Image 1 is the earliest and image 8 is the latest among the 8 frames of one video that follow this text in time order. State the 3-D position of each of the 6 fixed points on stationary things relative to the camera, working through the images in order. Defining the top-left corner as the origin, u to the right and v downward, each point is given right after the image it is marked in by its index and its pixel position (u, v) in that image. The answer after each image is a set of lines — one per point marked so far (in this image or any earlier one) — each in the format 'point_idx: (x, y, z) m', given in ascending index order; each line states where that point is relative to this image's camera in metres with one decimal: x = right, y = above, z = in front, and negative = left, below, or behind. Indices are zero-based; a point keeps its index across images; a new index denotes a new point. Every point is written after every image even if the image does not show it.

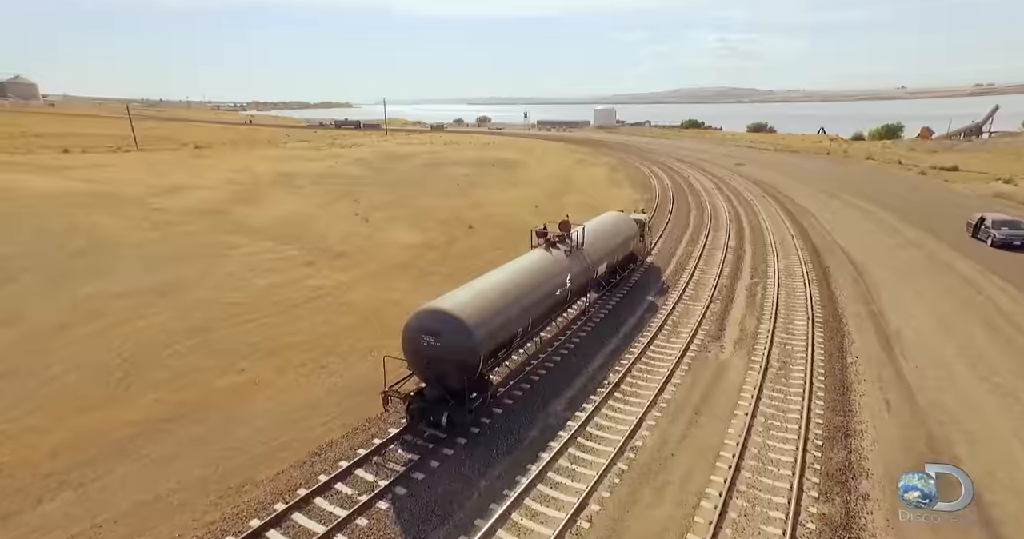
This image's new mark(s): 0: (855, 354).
0: (+11.9, -3.0, +19.3) m
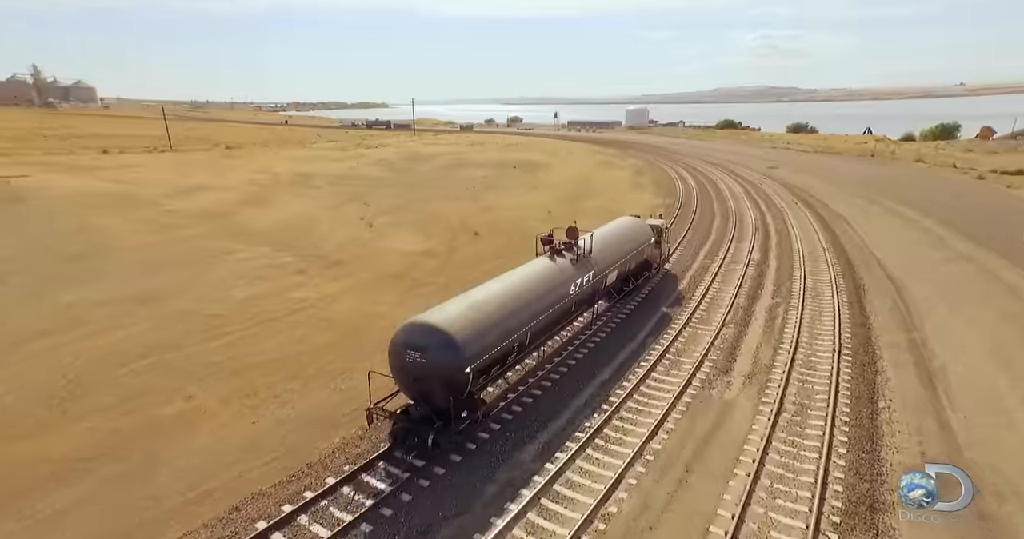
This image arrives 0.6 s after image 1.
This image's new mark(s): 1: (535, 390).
0: (+11.2, -3.8, +16.5) m
1: (+0.6, -3.7, +17.3) m
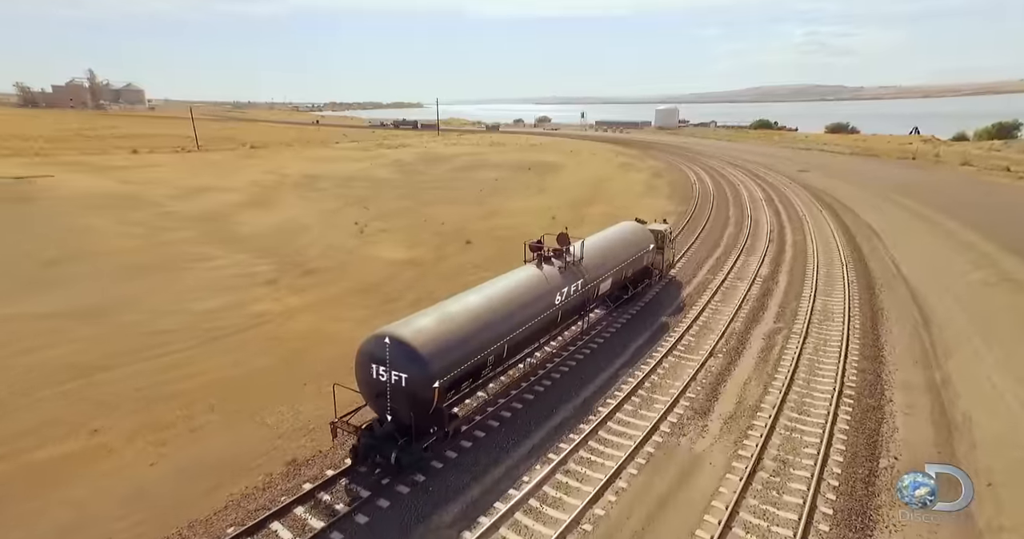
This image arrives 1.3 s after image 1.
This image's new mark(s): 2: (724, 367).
0: (+9.6, -4.6, +13.9) m
1: (-0.9, -4.4, +15.3) m
2: (+7.0, -3.2, +18.4) m
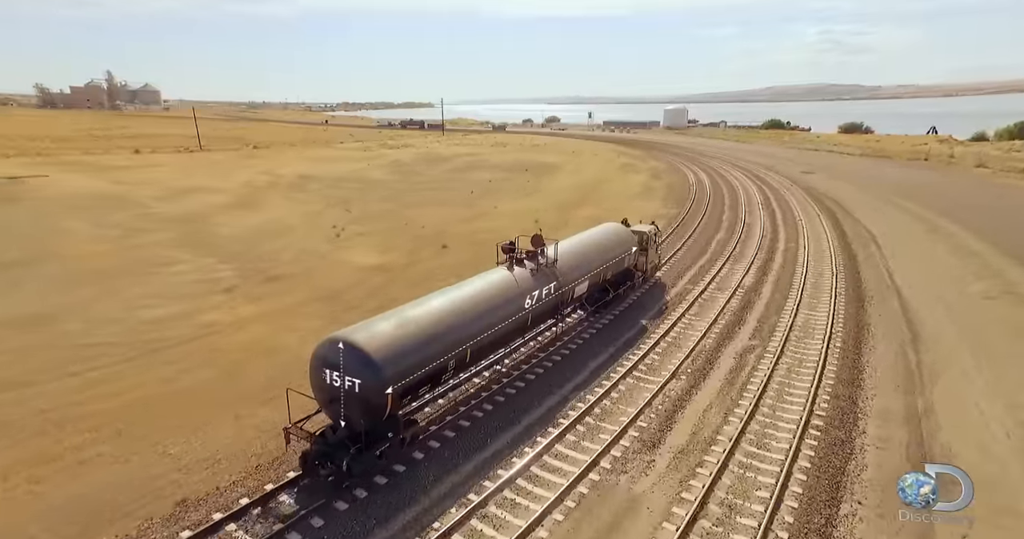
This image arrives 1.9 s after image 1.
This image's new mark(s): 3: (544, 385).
0: (+7.7, -5.1, +12.4) m
1: (-2.7, -4.8, +13.9) m
2: (+5.3, -3.7, +16.9) m
3: (+1.0, -3.7, +17.6) m
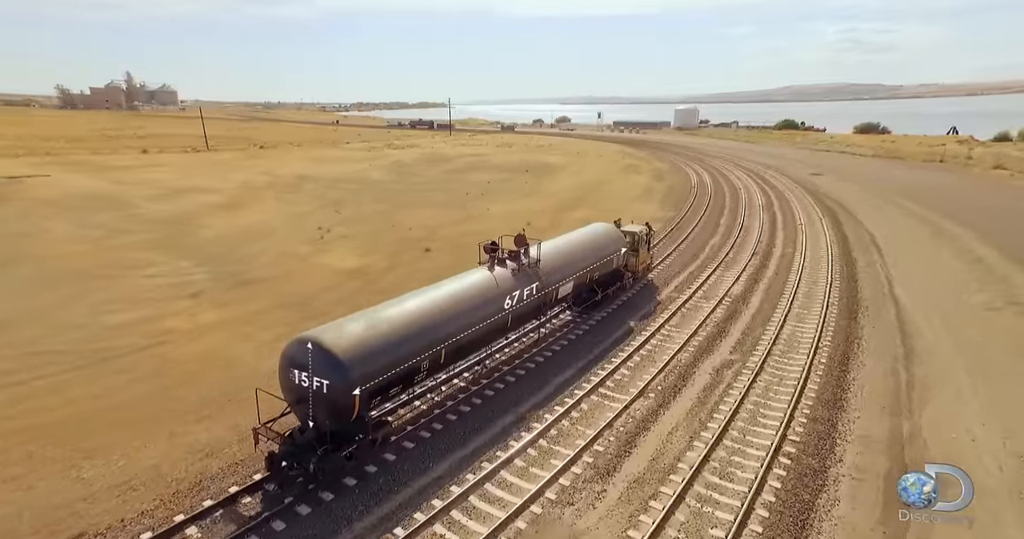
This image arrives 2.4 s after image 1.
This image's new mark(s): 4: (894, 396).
0: (+6.3, -5.4, +11.2) m
1: (-4.1, -5.1, +13.0) m
2: (+4.0, -4.0, +15.8) m
3: (-0.3, -3.9, +16.6) m
4: (+11.6, -3.8, +16.9) m
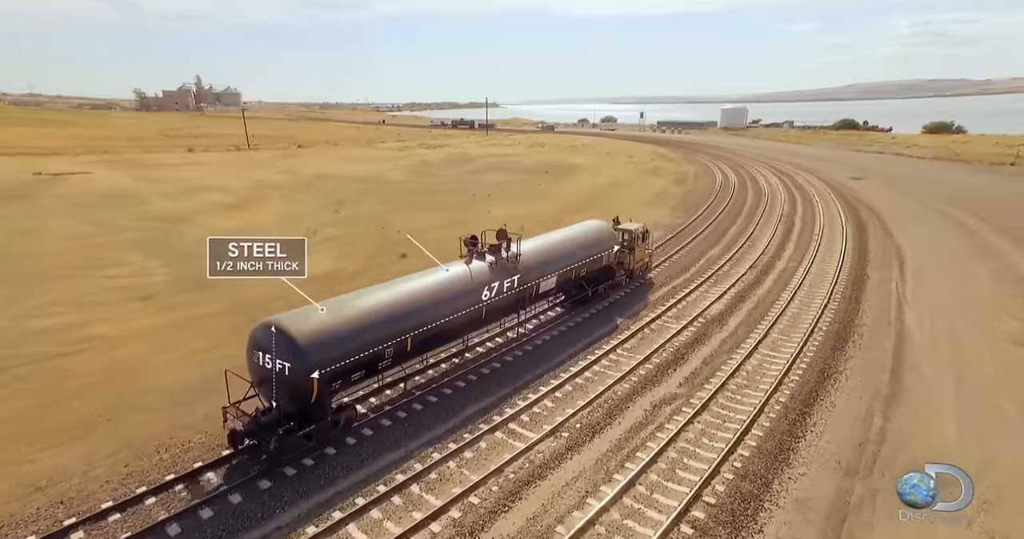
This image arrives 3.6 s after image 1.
0: (+3.1, -6.0, +9.0) m
1: (-7.1, -5.5, +11.6) m
2: (+1.2, -4.5, +13.8) m
3: (-3.0, -4.4, +14.9) m
4: (+8.9, -4.5, +14.2) m
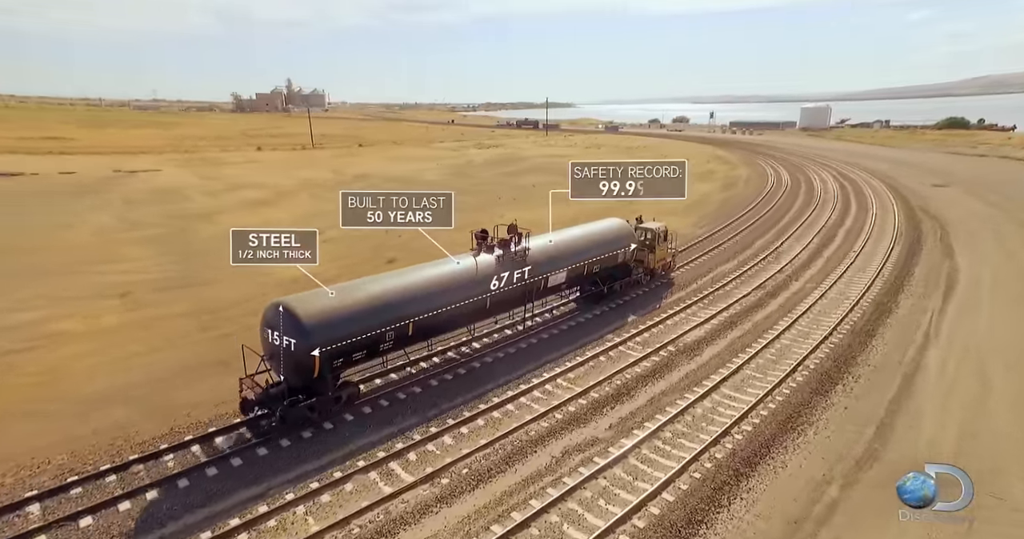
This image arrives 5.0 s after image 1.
0: (-0.6, -6.6, +7.1) m
1: (-10.4, -5.7, +11.0) m
2: (-1.8, -5.1, +12.1) m
3: (-5.8, -4.8, +13.7) m
4: (+5.9, -5.3, +11.6) m
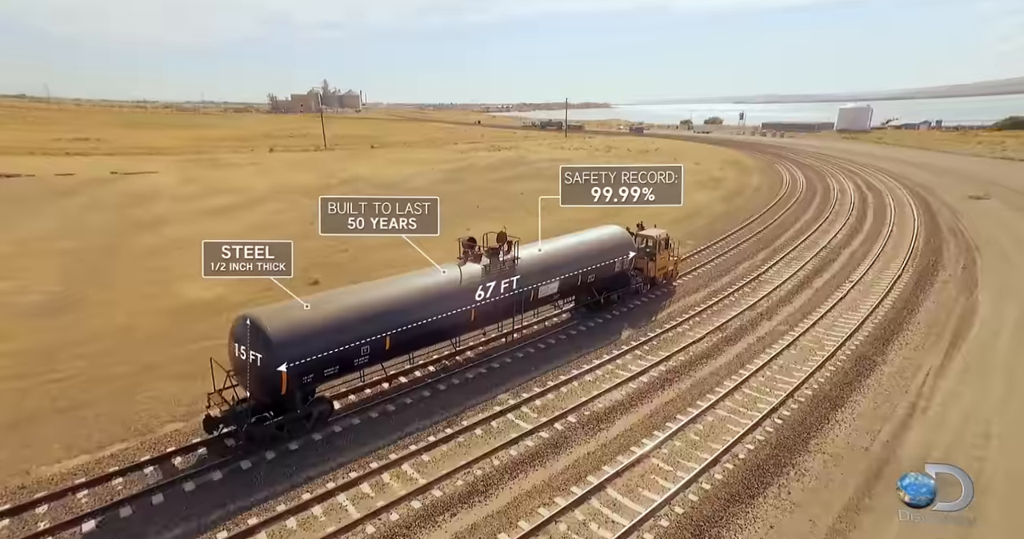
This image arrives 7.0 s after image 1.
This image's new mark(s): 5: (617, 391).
0: (-5.3, -7.9, +3.4) m
1: (-14.8, -6.9, +7.8) m
2: (-6.2, -6.3, +8.4) m
3: (-10.1, -6.0, +10.2) m
4: (+1.4, -6.7, +7.5) m
5: (+3.5, -3.6, +17.5) m
